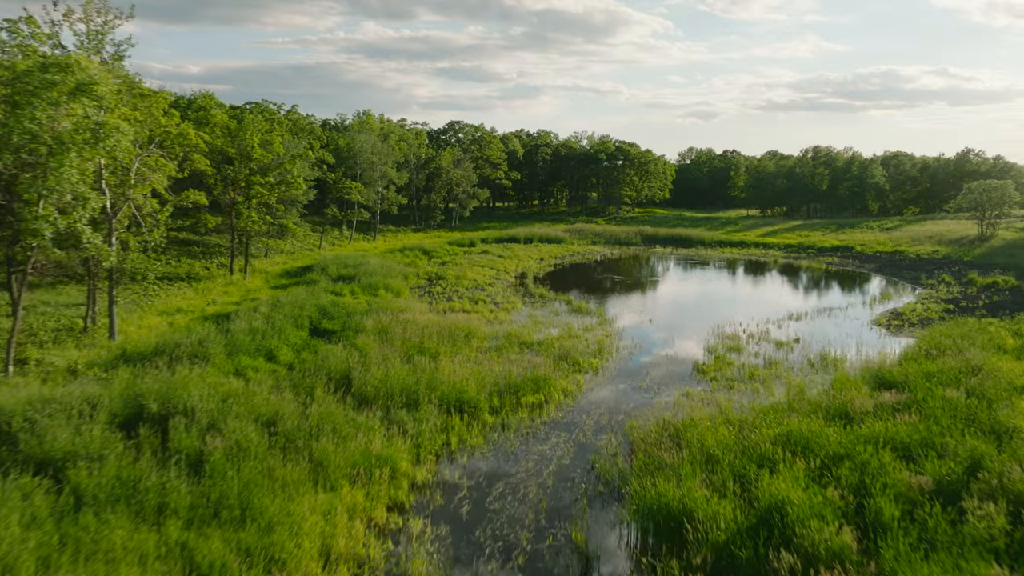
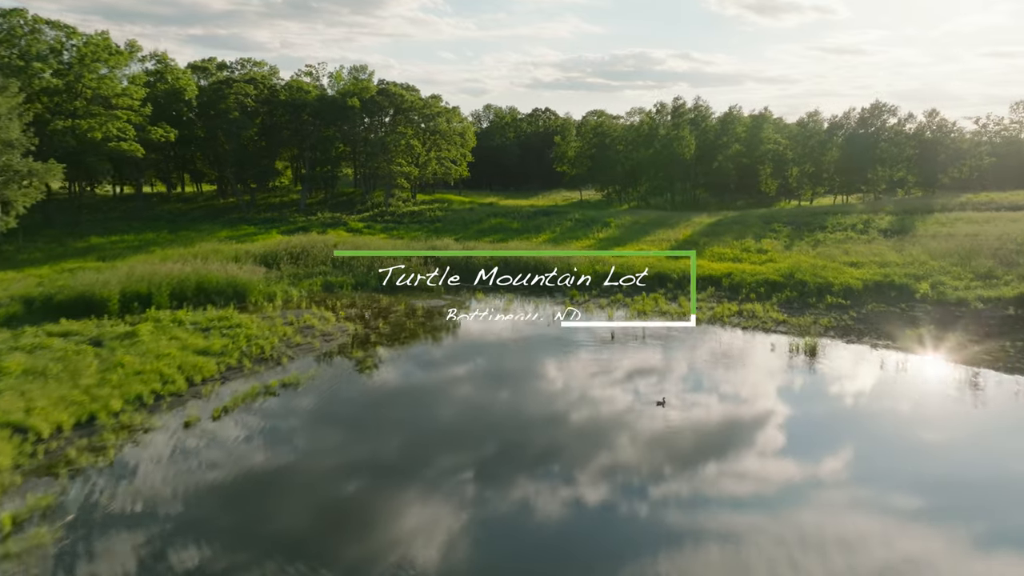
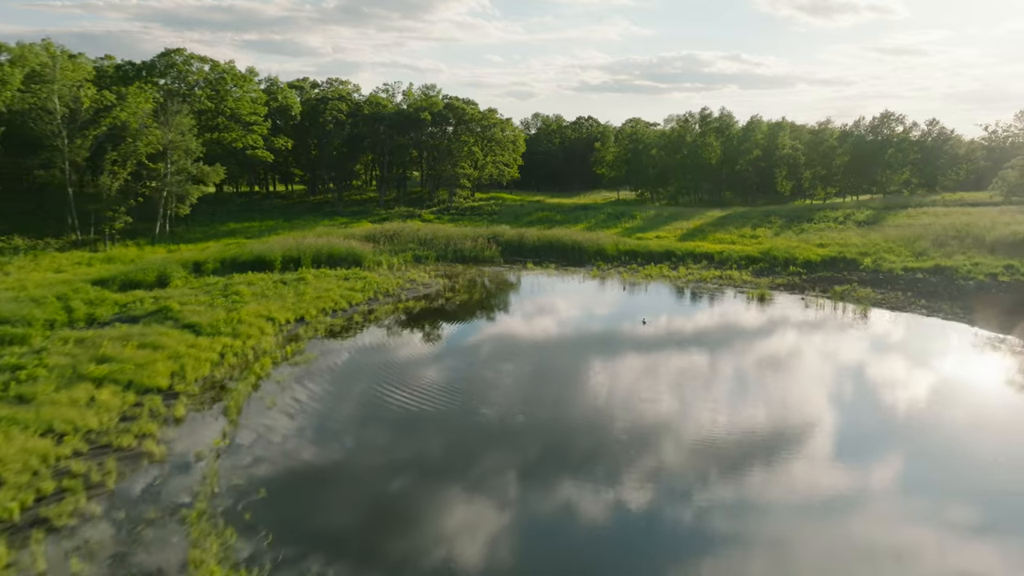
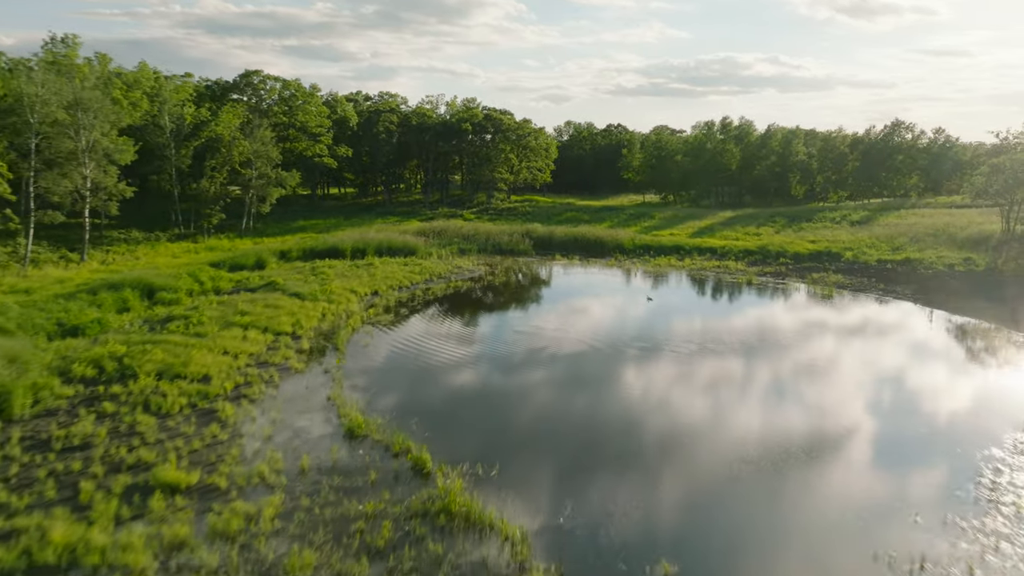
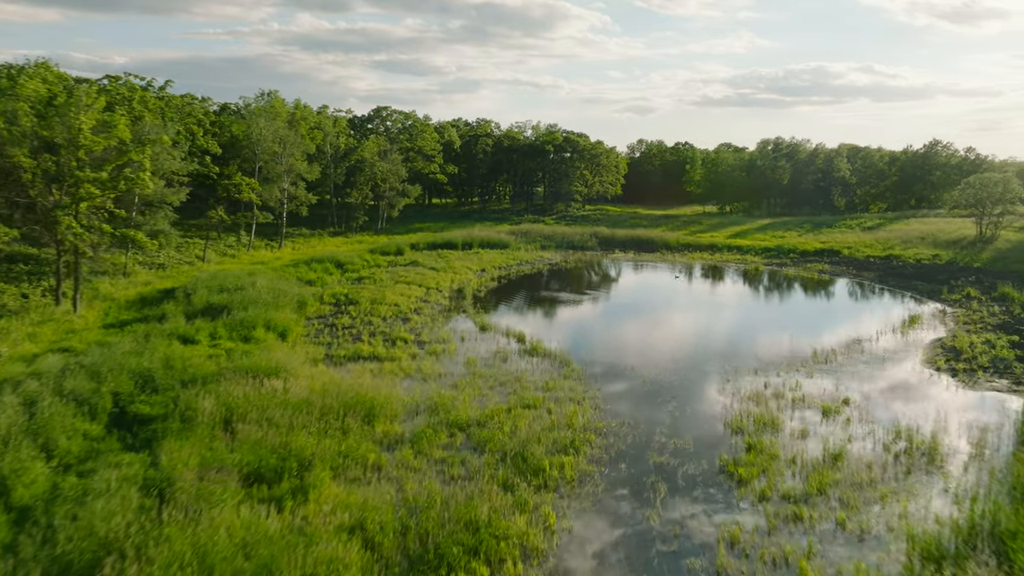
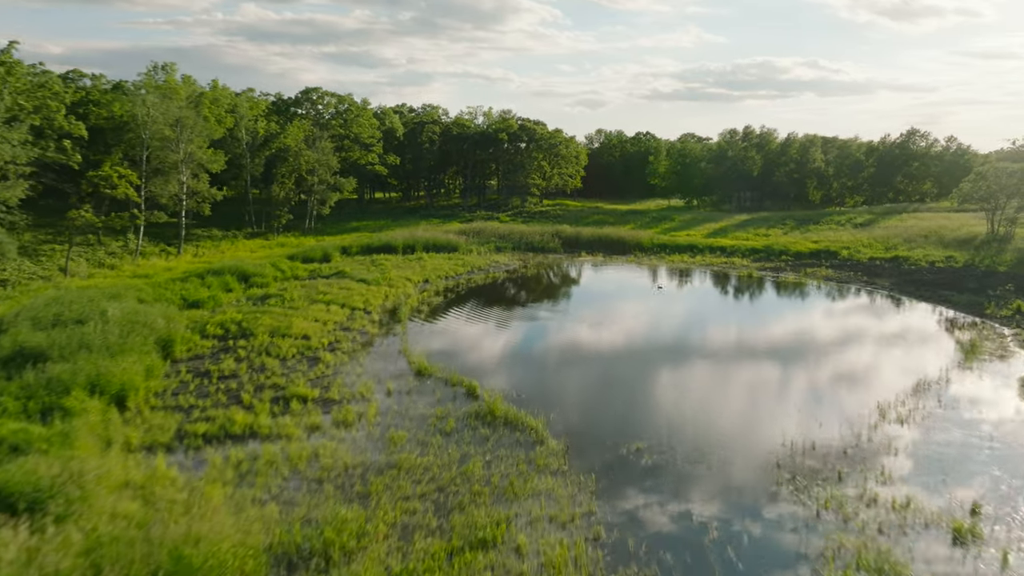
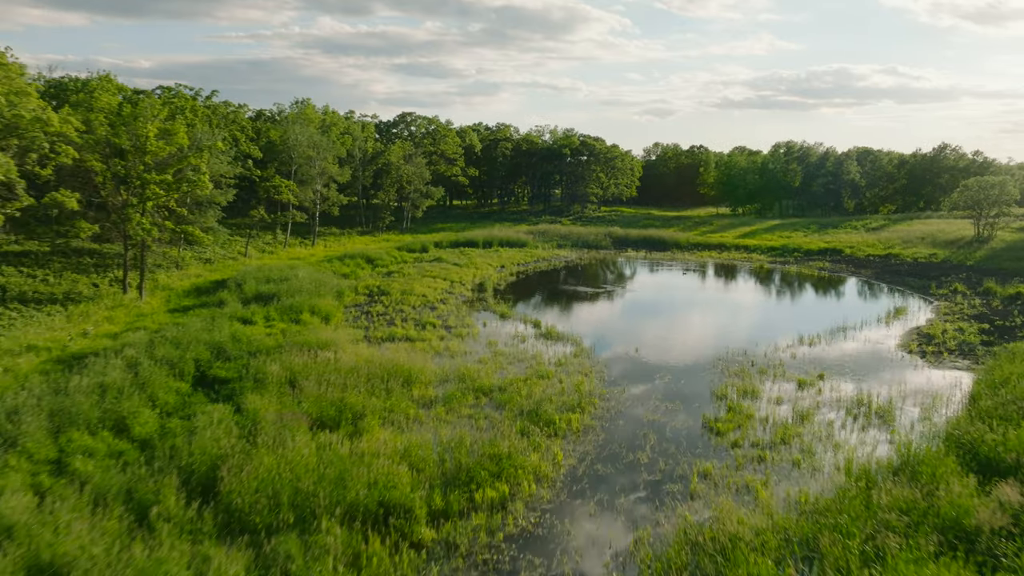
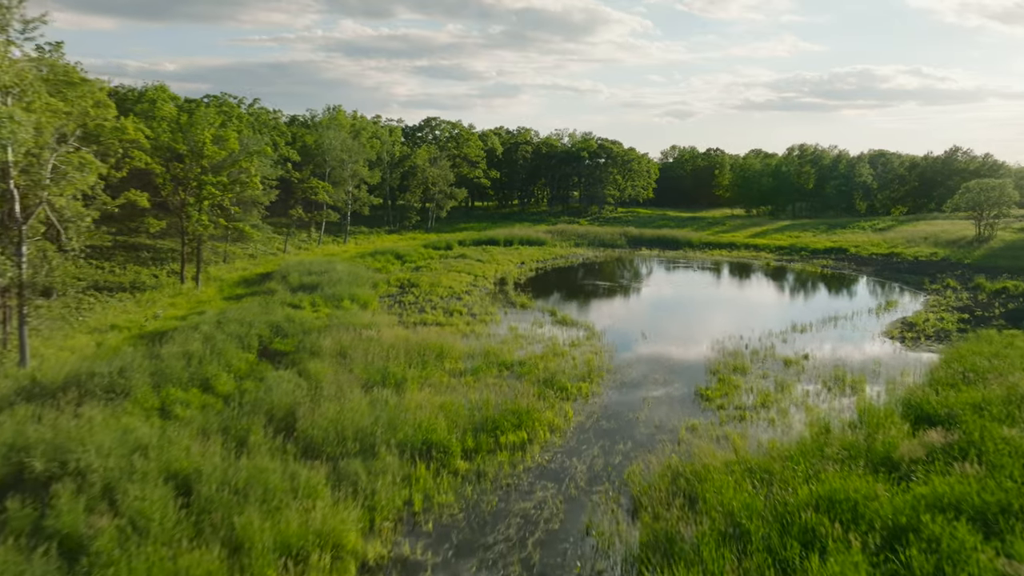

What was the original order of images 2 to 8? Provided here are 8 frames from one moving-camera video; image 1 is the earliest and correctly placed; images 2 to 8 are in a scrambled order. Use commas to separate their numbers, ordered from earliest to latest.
8, 7, 5, 6, 4, 3, 2
